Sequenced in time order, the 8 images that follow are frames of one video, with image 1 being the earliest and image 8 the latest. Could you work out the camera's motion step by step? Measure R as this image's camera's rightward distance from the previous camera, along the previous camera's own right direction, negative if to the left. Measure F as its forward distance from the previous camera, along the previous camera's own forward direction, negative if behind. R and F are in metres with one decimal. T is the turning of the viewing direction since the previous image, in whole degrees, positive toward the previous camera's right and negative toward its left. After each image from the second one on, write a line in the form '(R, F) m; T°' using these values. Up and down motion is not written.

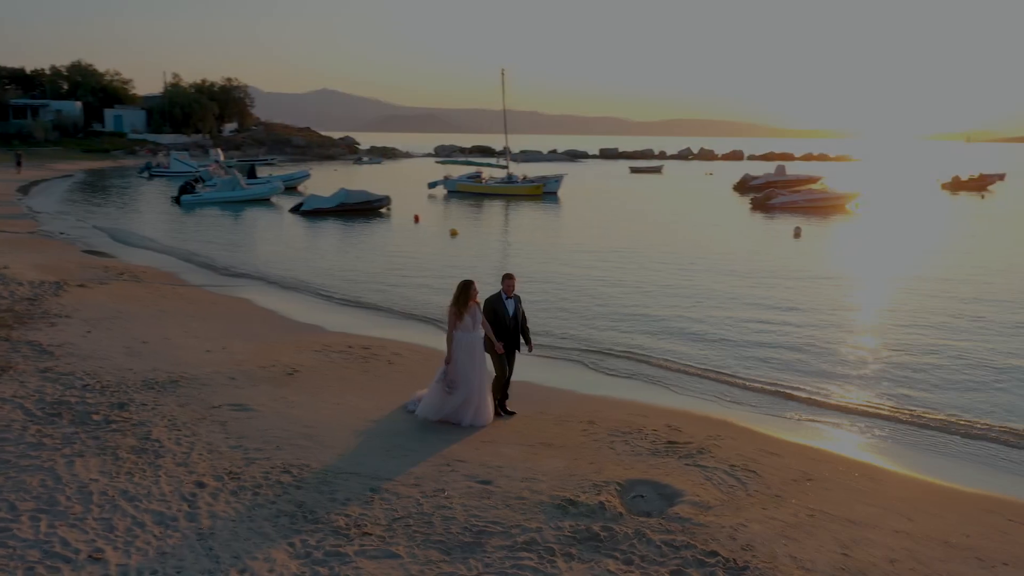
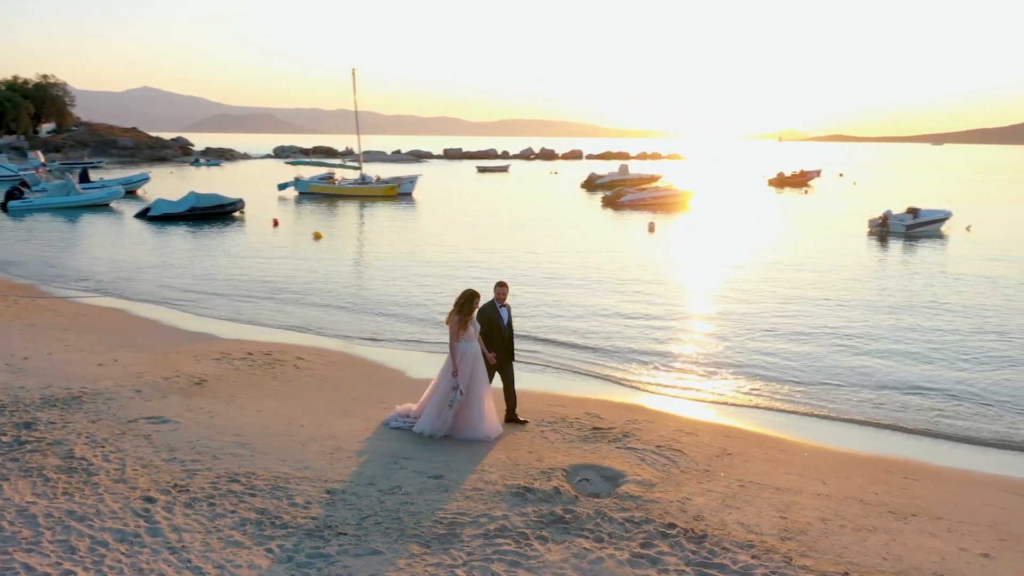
(-0.9, -0.2) m; +10°
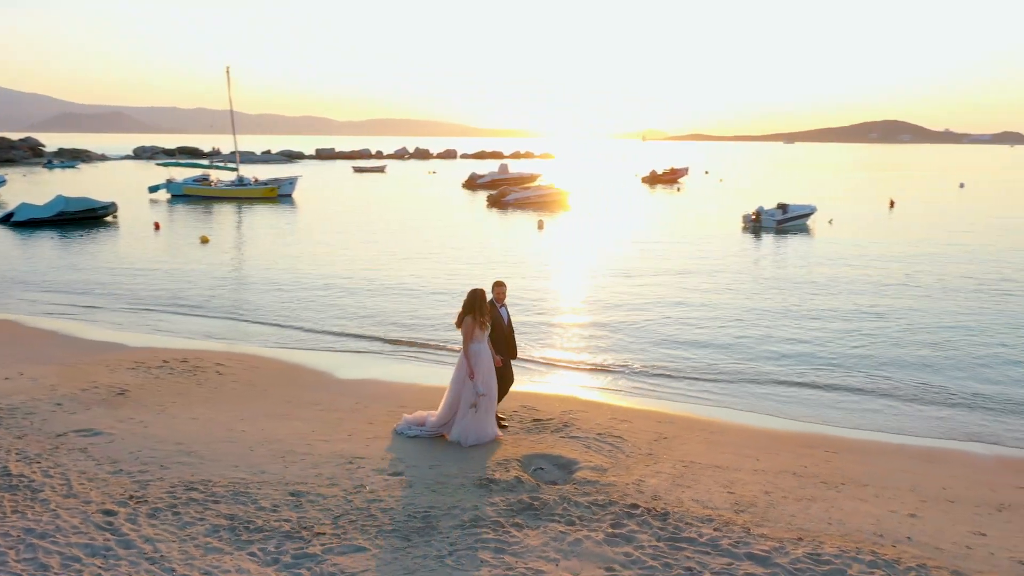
(-0.8, -0.2) m; +8°
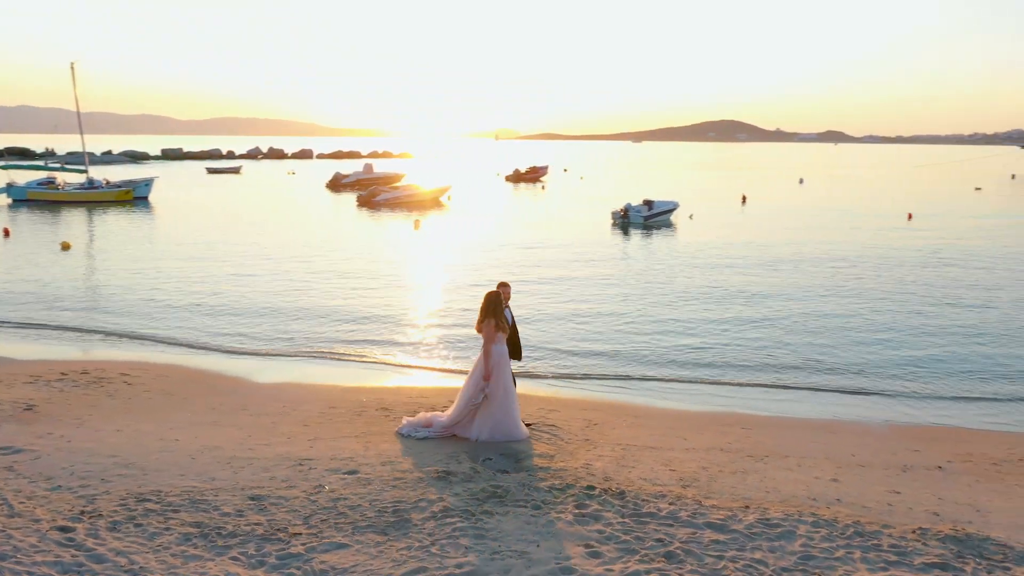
(-0.9, -0.2) m; +9°
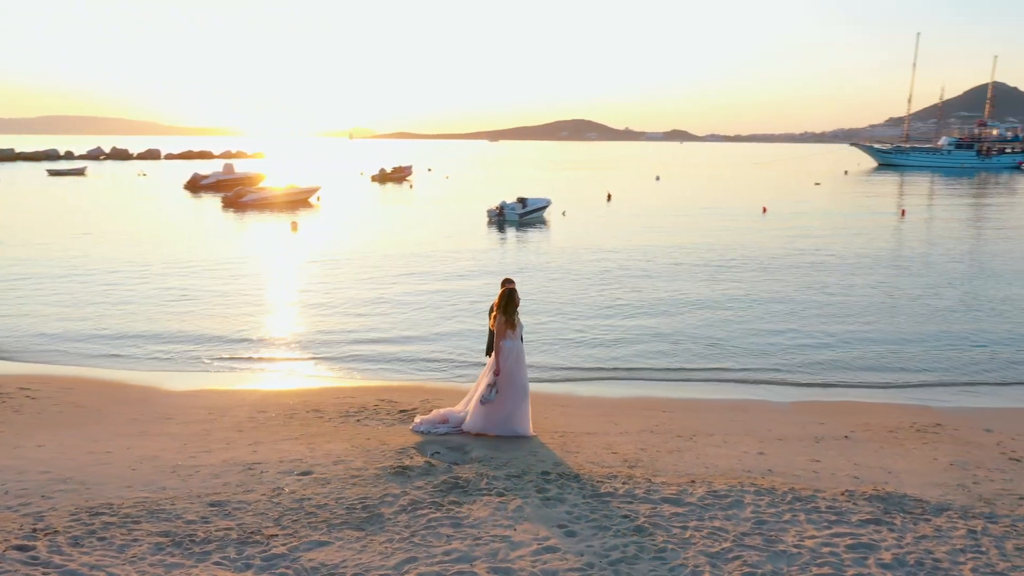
(-0.9, -0.2) m; +9°
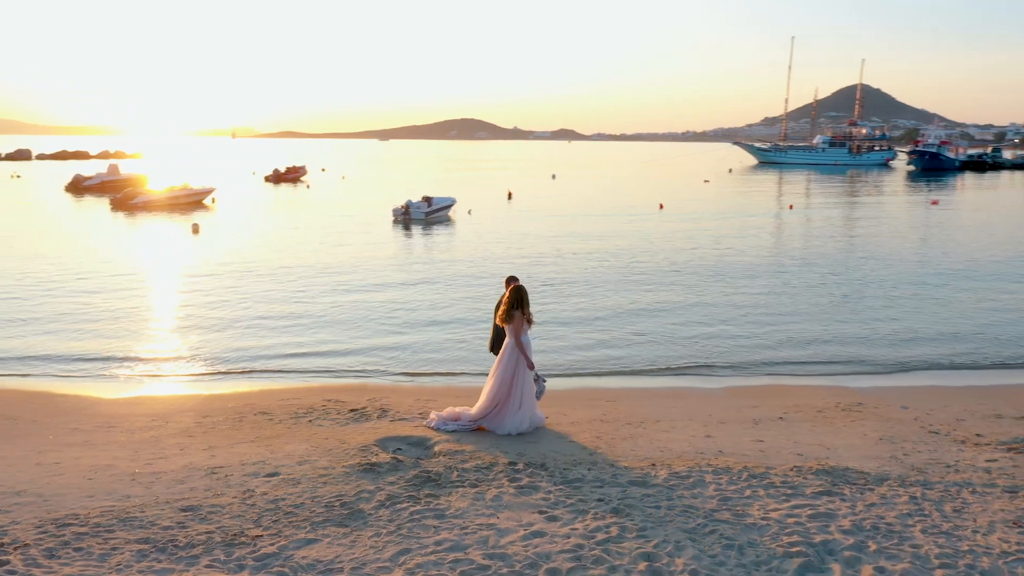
(-0.7, -0.2) m; +7°
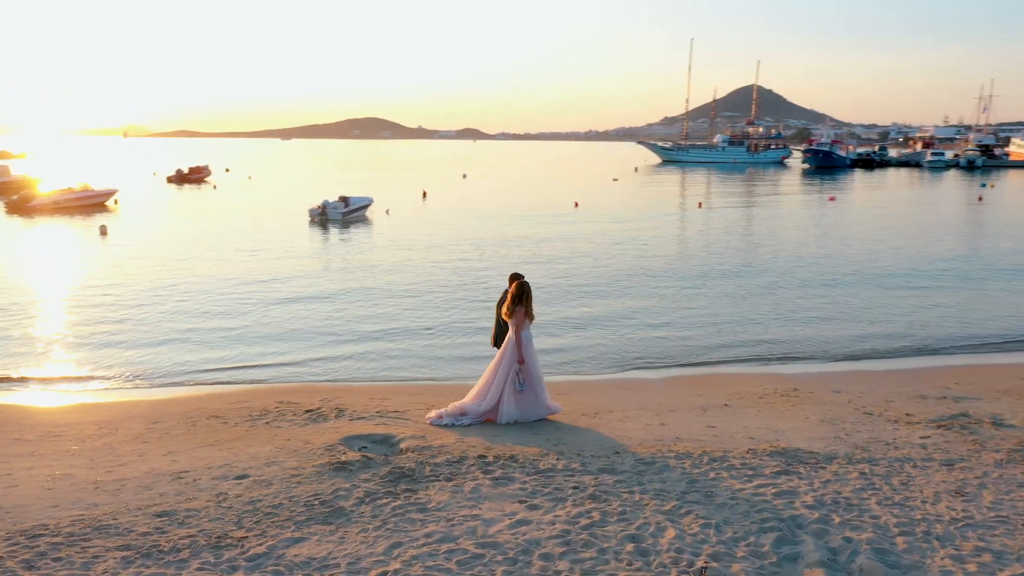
(-0.6, -0.1) m; +6°
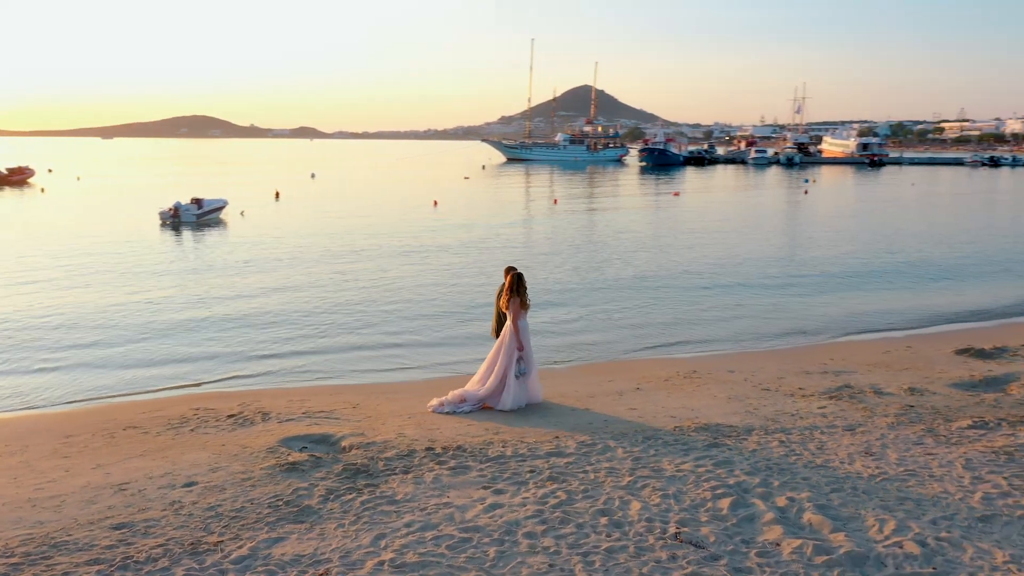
(-1.0, -0.2) m; +10°
